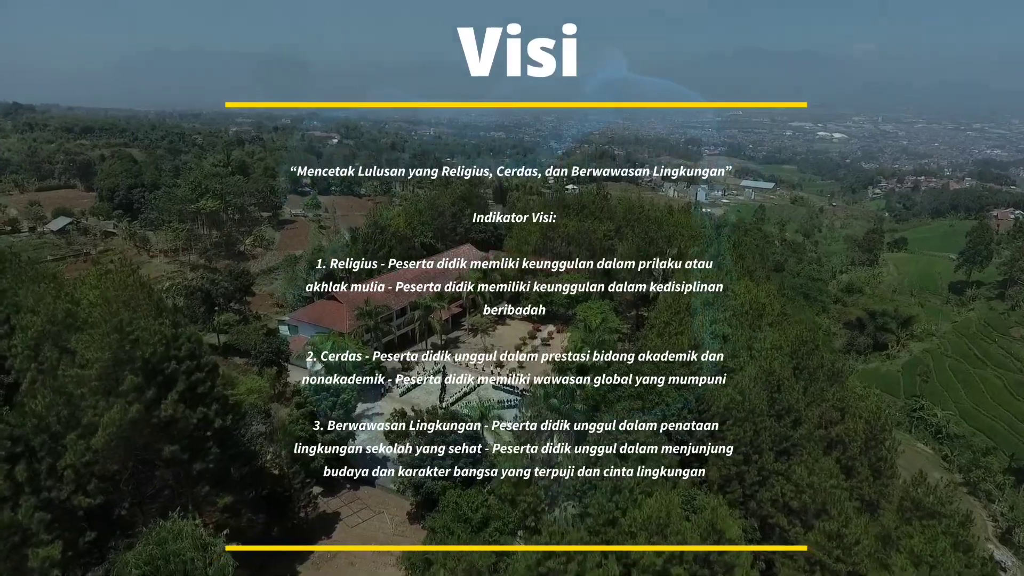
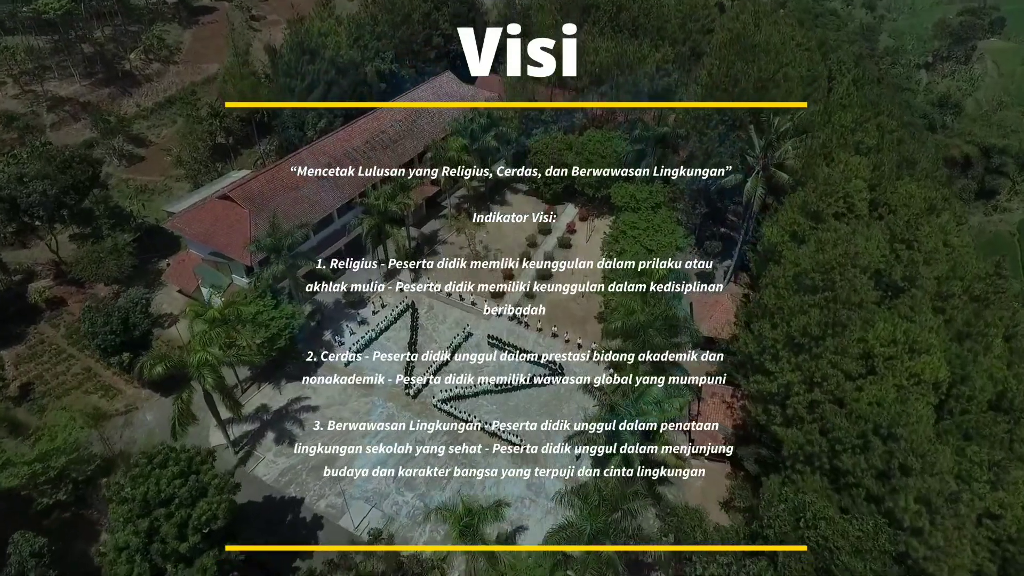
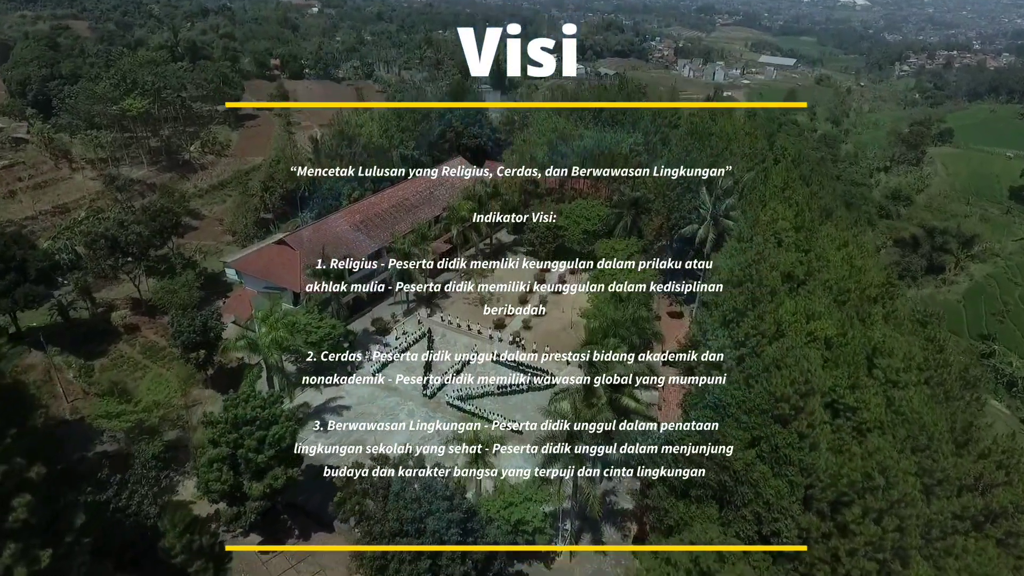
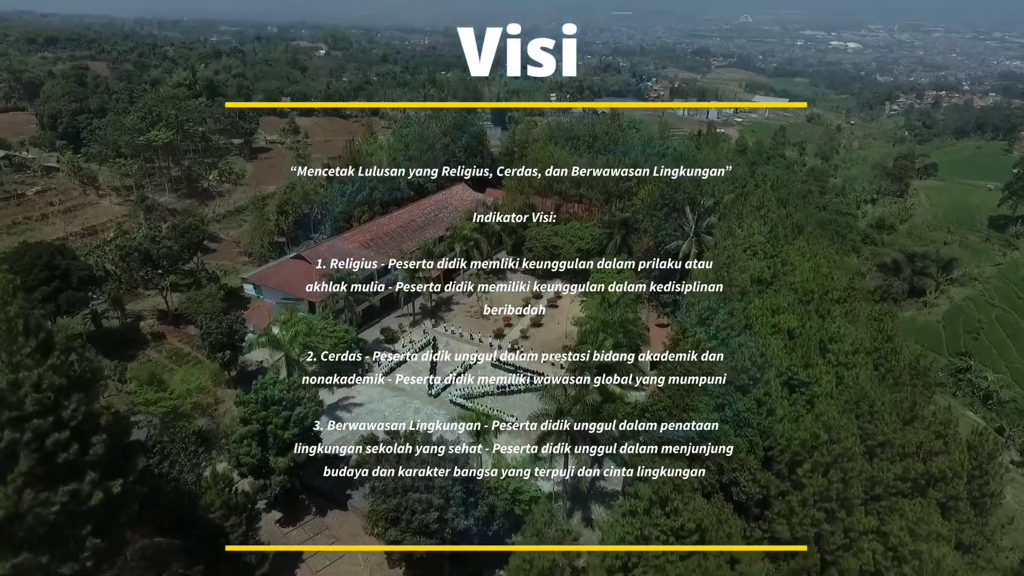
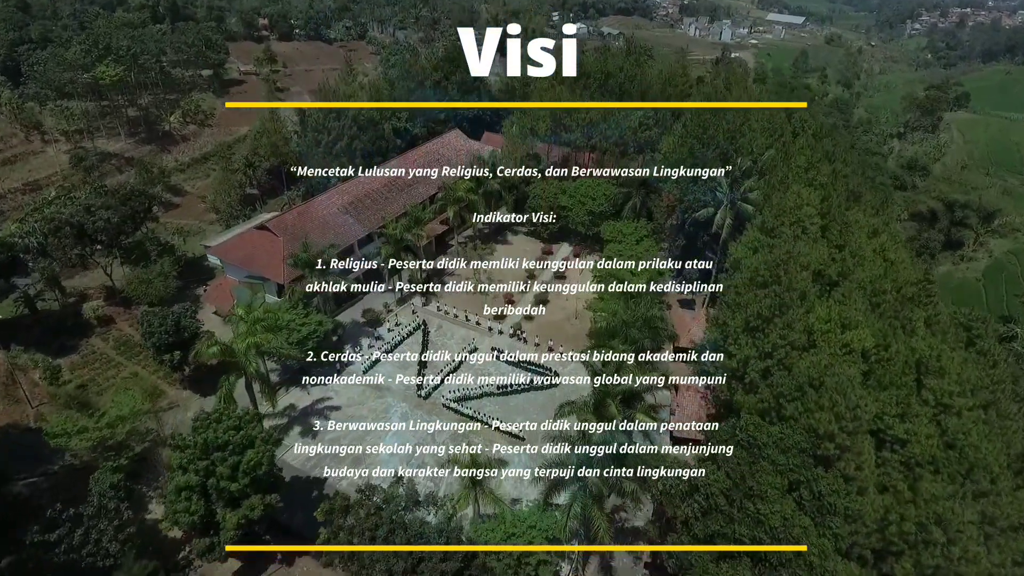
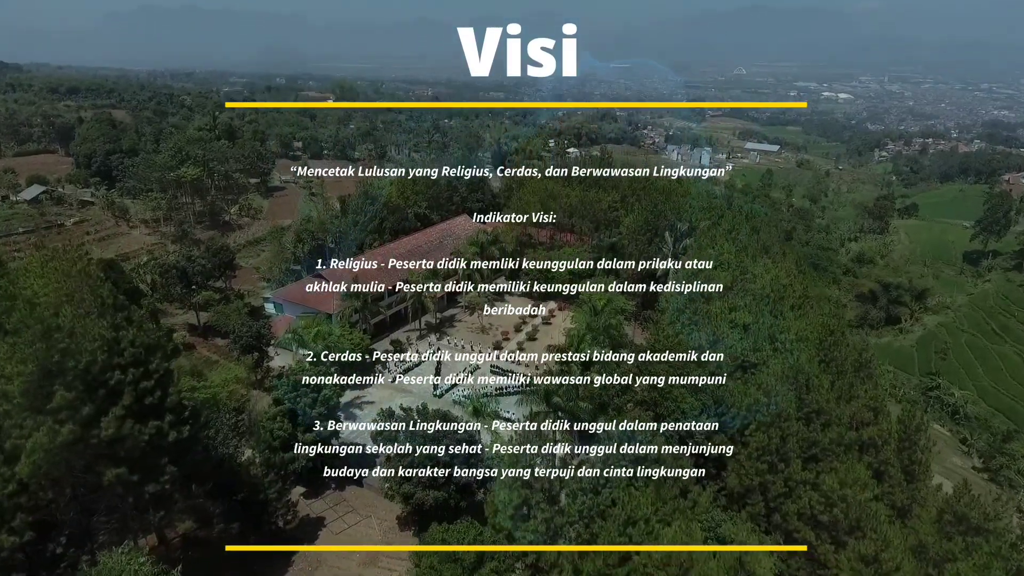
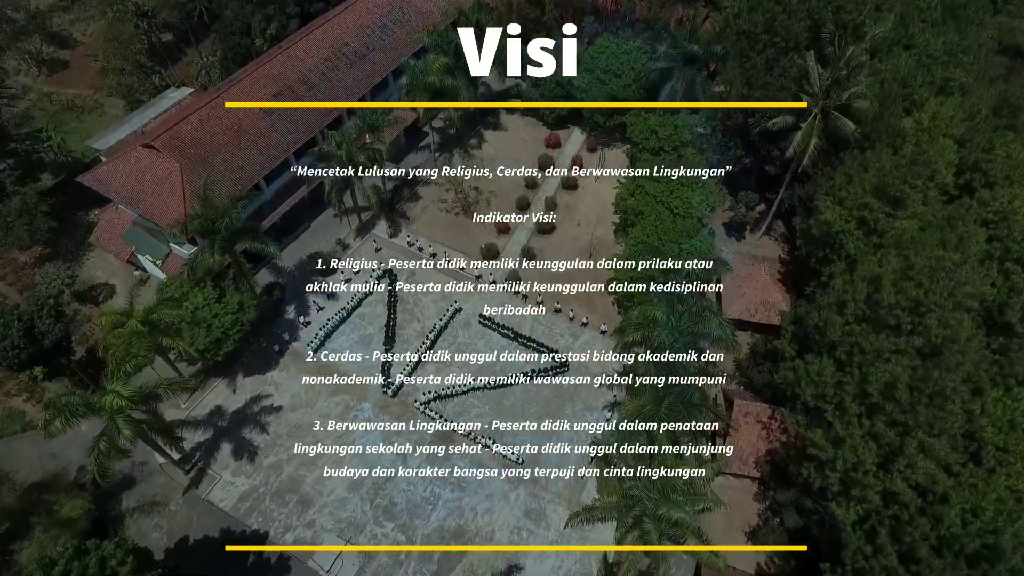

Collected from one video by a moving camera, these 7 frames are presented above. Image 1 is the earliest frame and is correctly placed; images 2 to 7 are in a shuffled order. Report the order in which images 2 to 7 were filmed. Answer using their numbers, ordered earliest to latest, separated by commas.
6, 4, 3, 5, 2, 7
